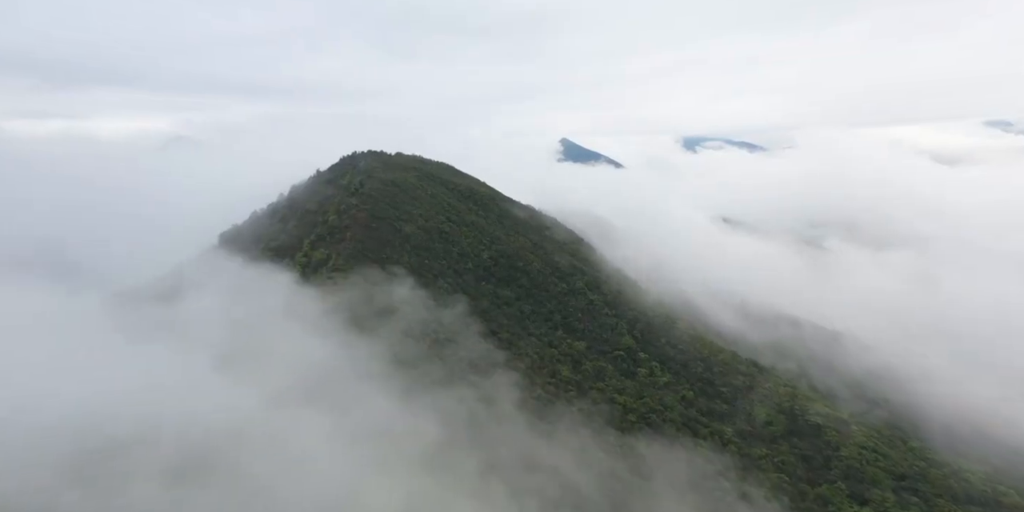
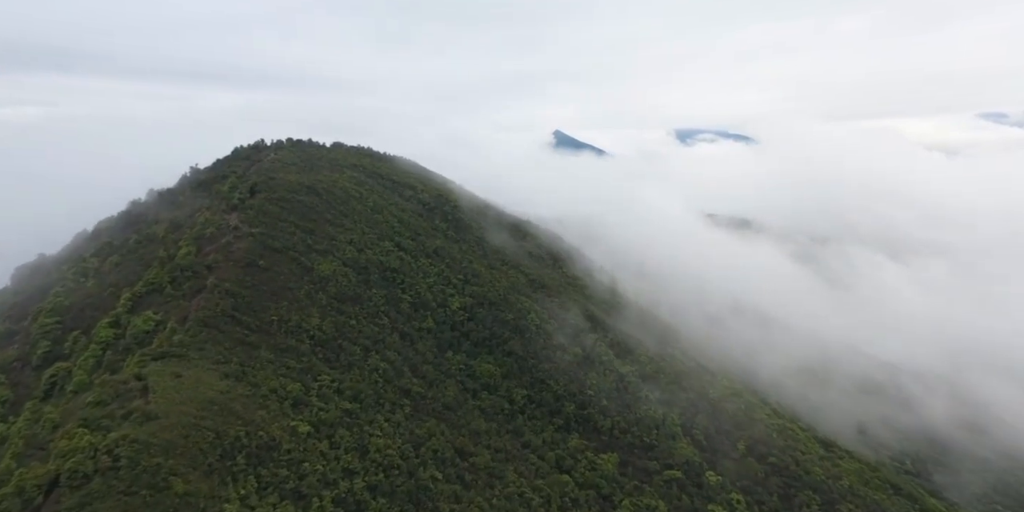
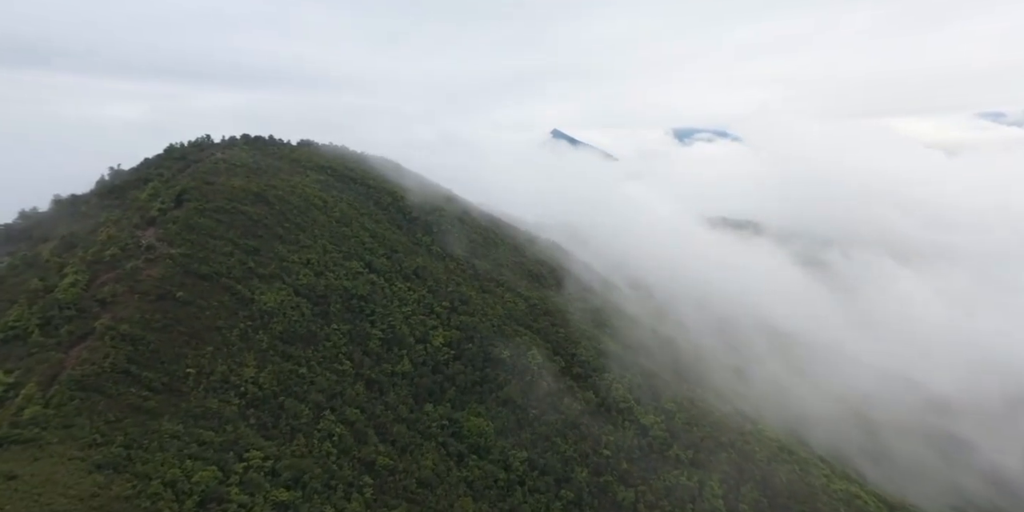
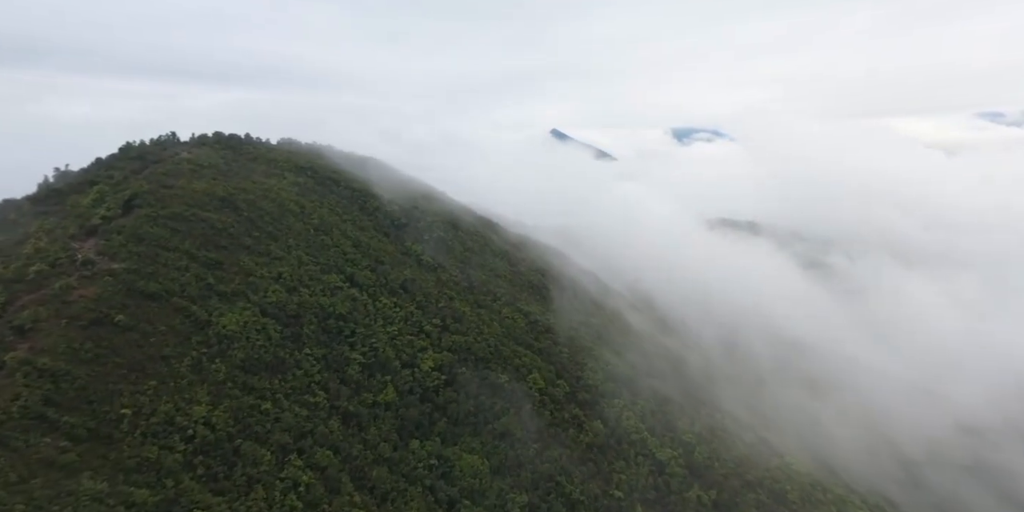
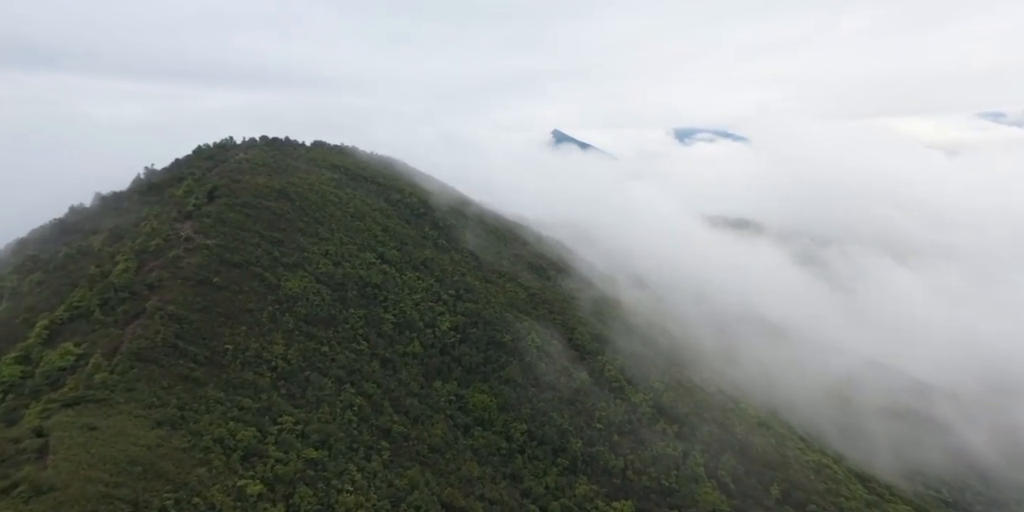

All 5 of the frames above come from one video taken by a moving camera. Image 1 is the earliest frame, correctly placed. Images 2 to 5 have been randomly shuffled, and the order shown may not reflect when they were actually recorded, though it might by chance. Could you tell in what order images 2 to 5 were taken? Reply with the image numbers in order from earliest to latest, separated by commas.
2, 5, 3, 4
